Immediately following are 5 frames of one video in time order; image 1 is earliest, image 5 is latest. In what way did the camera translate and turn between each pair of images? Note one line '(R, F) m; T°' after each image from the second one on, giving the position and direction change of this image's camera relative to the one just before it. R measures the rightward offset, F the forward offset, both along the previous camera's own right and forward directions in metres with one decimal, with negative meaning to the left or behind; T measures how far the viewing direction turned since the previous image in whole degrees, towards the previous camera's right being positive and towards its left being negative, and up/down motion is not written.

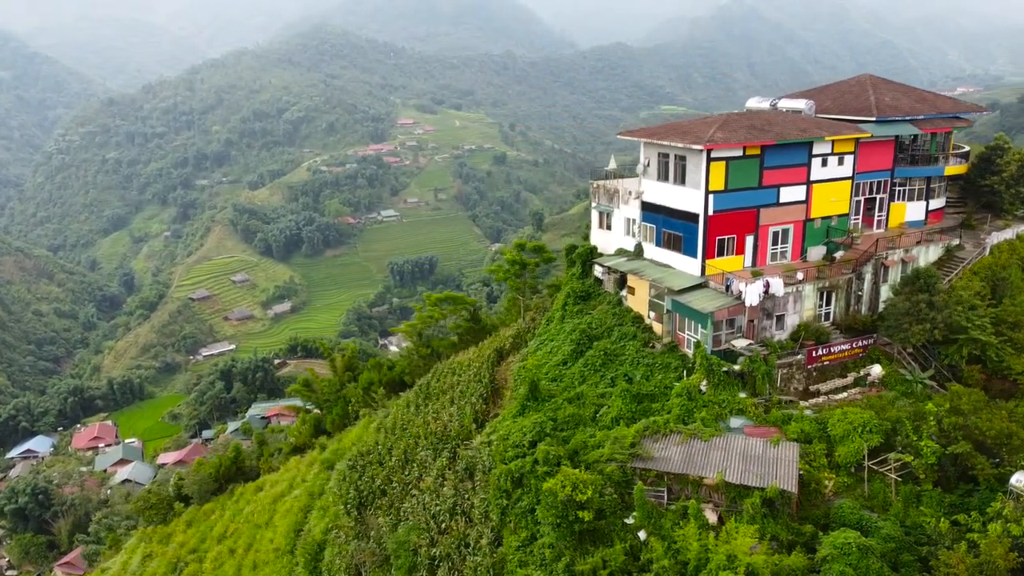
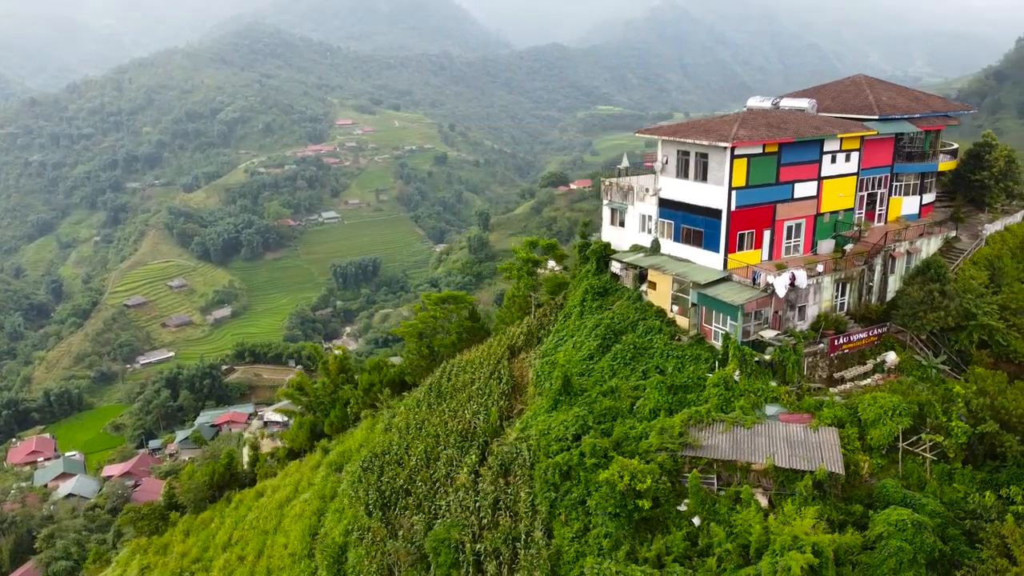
(-1.8, -0.1) m; +4°
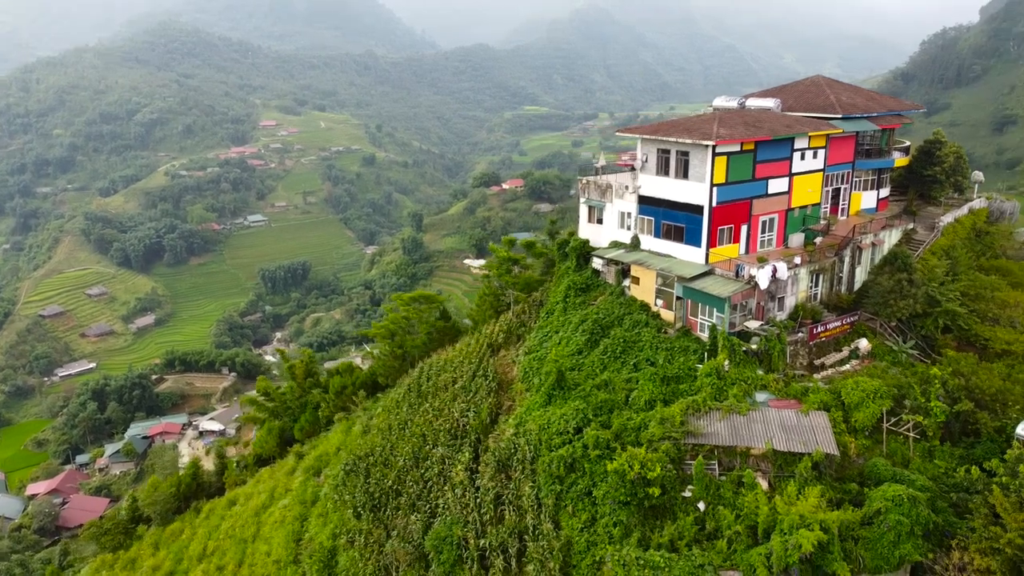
(-1.3, -0.1) m; +5°
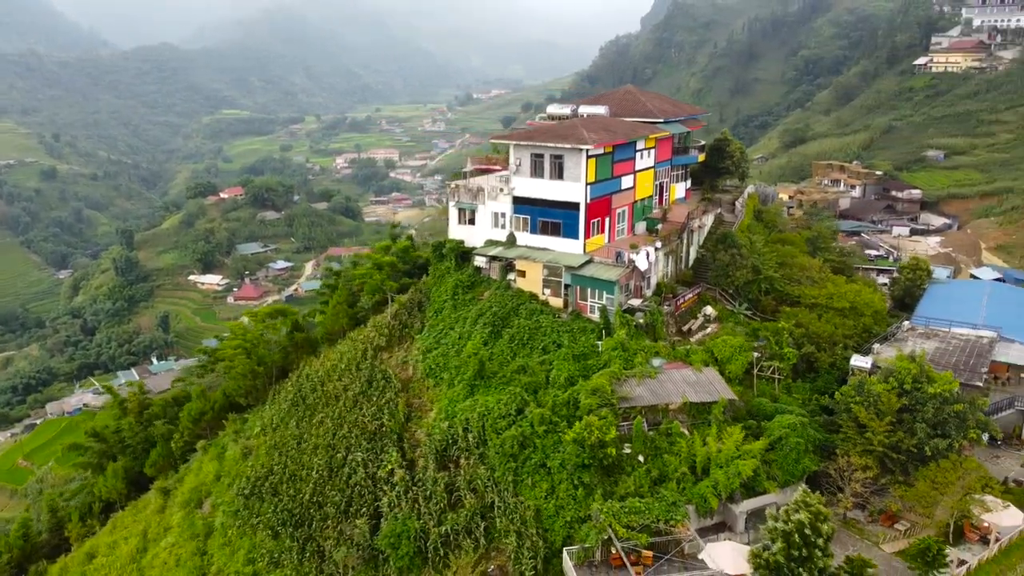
(-4.2, -0.5) m; +20°
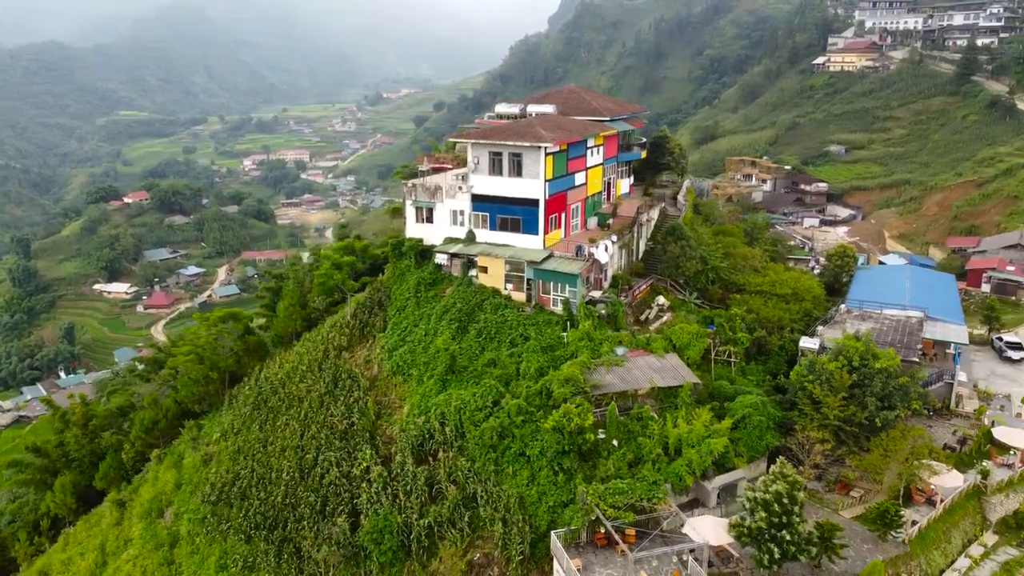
(-1.2, -0.4) m; +6°
